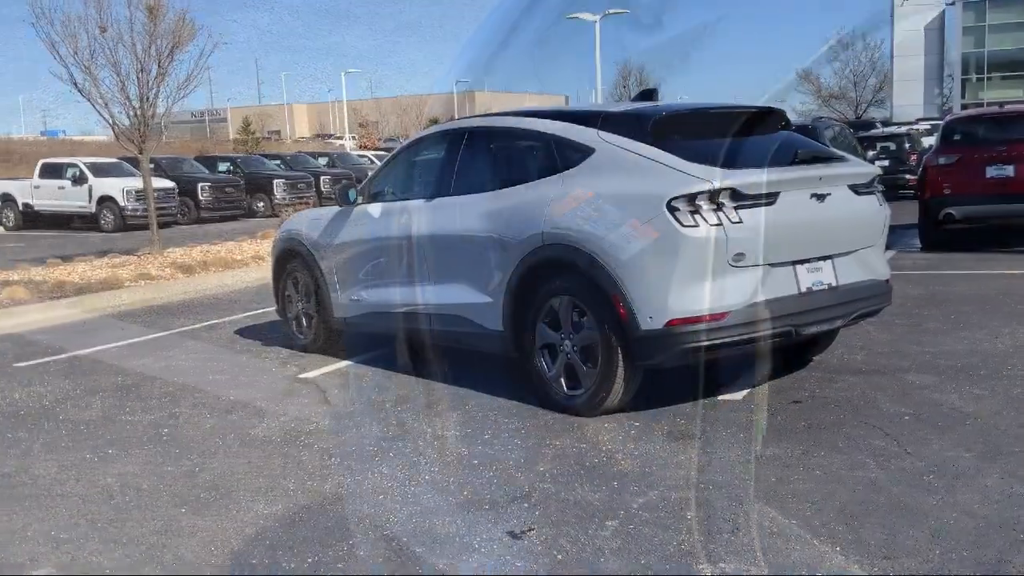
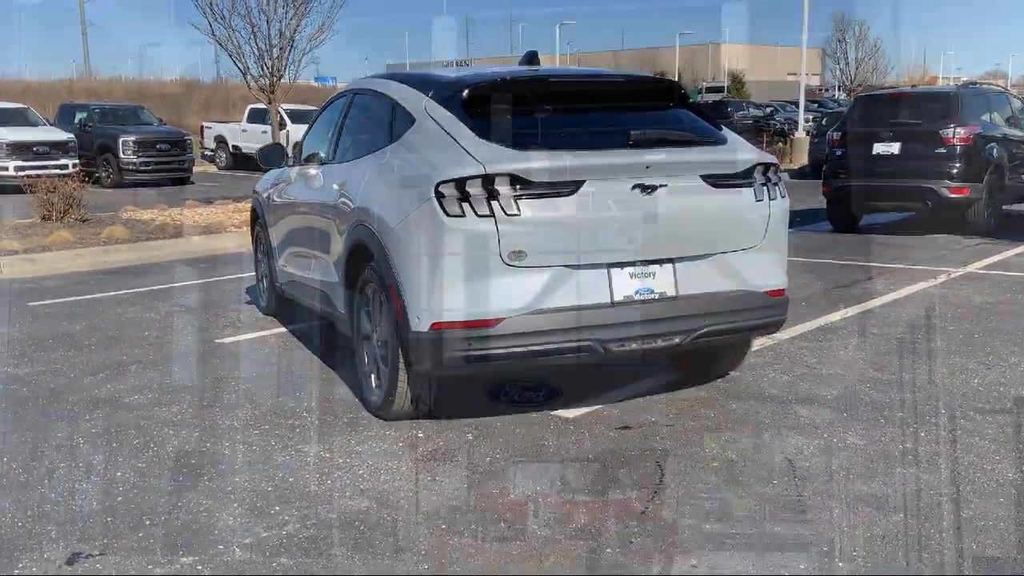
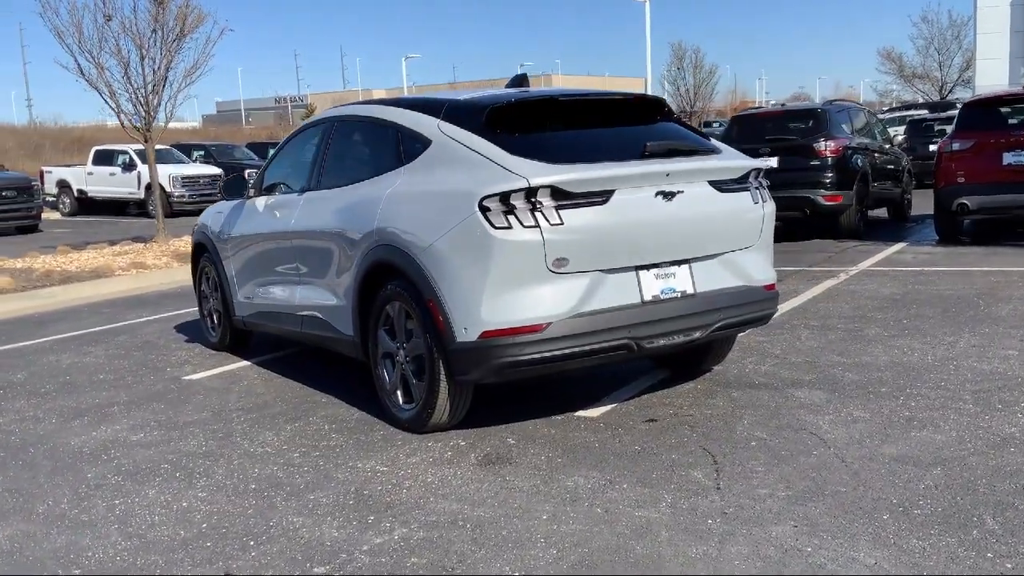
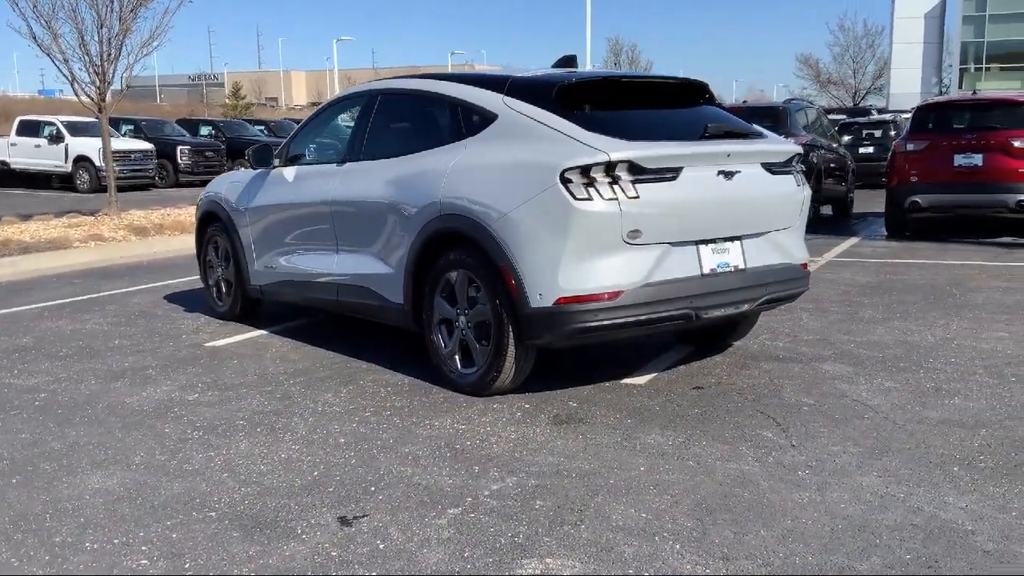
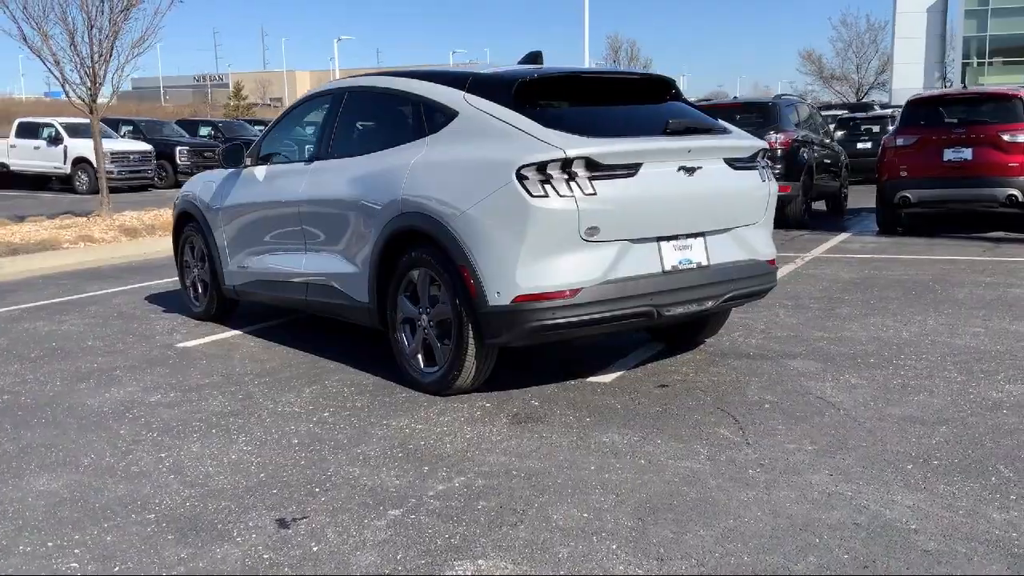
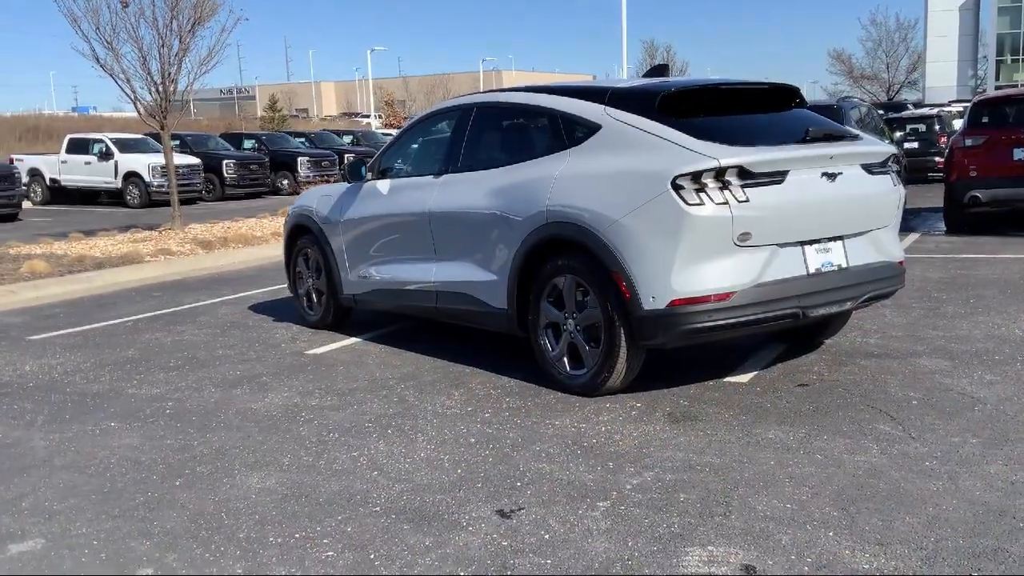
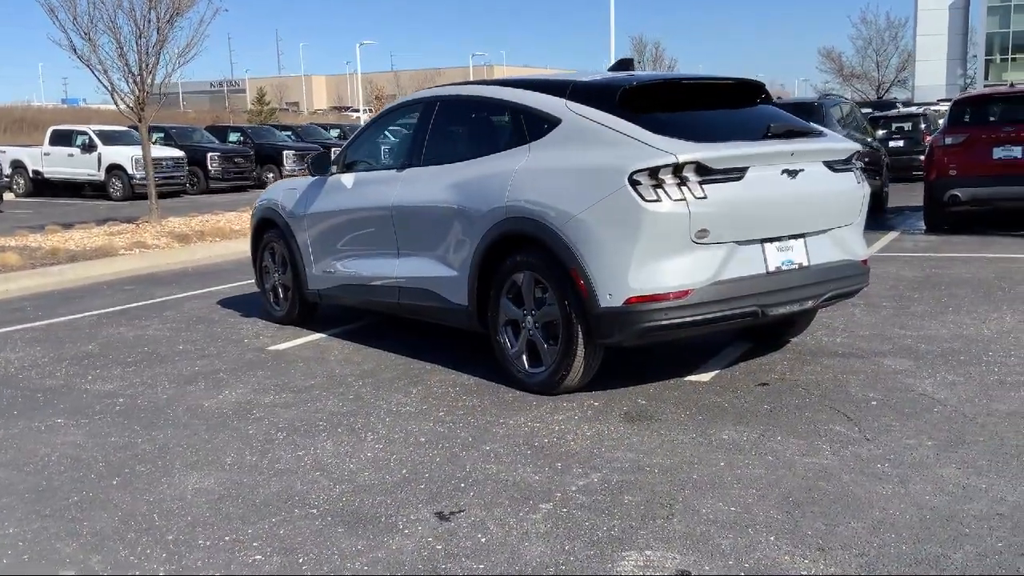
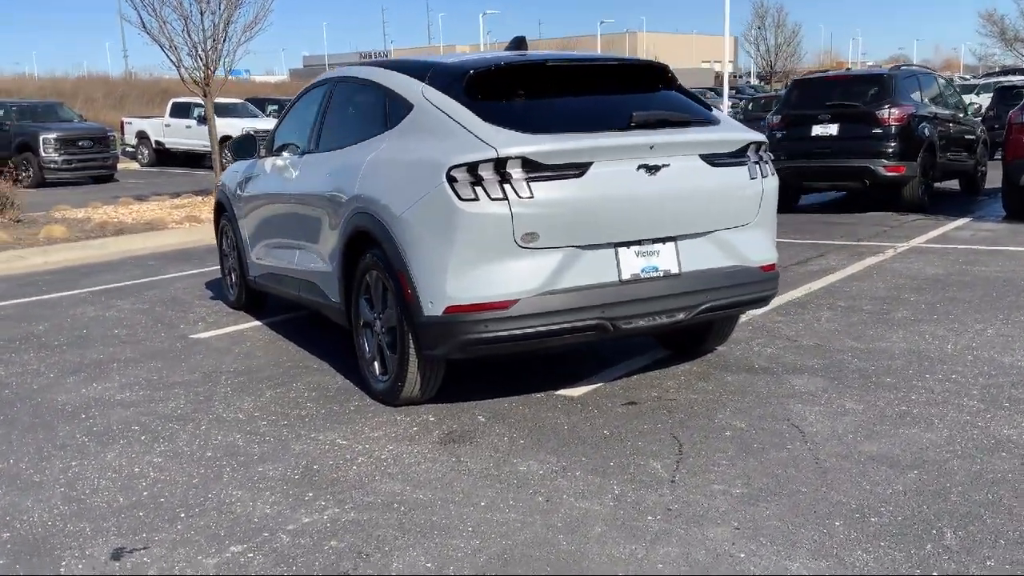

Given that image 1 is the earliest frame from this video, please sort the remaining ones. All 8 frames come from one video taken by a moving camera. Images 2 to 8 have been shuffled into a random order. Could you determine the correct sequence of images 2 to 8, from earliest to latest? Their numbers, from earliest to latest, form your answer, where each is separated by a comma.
6, 7, 4, 5, 3, 8, 2
